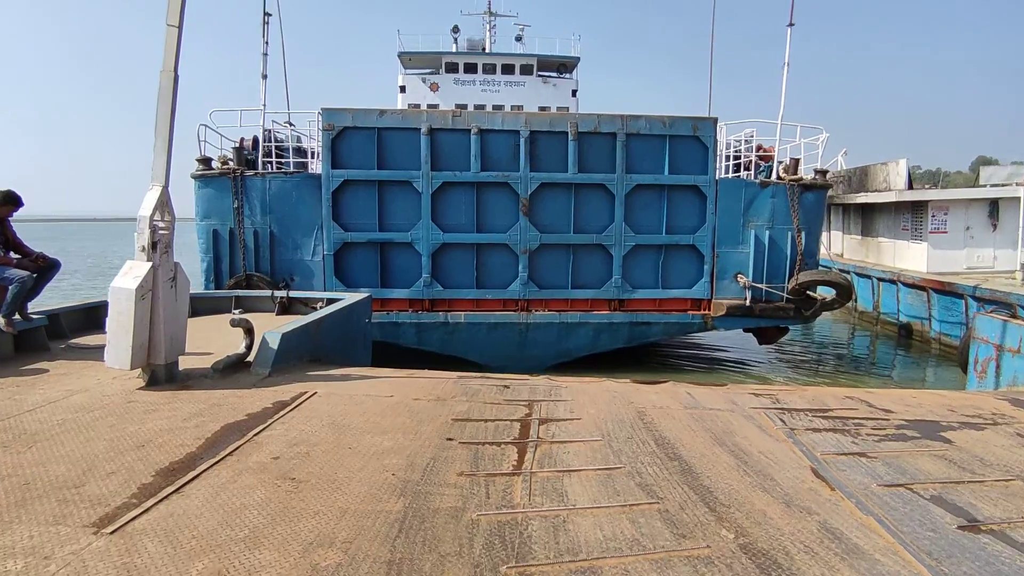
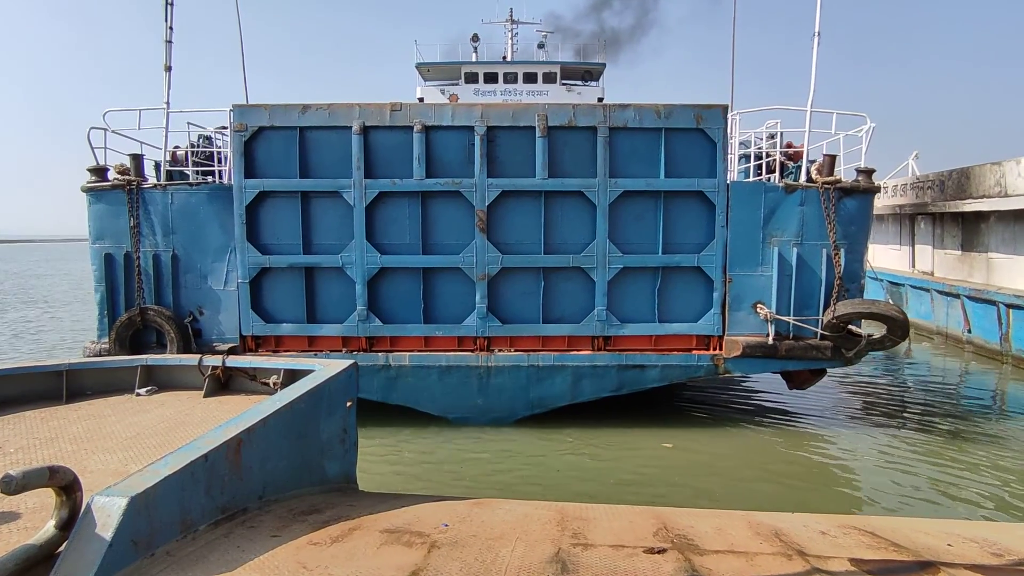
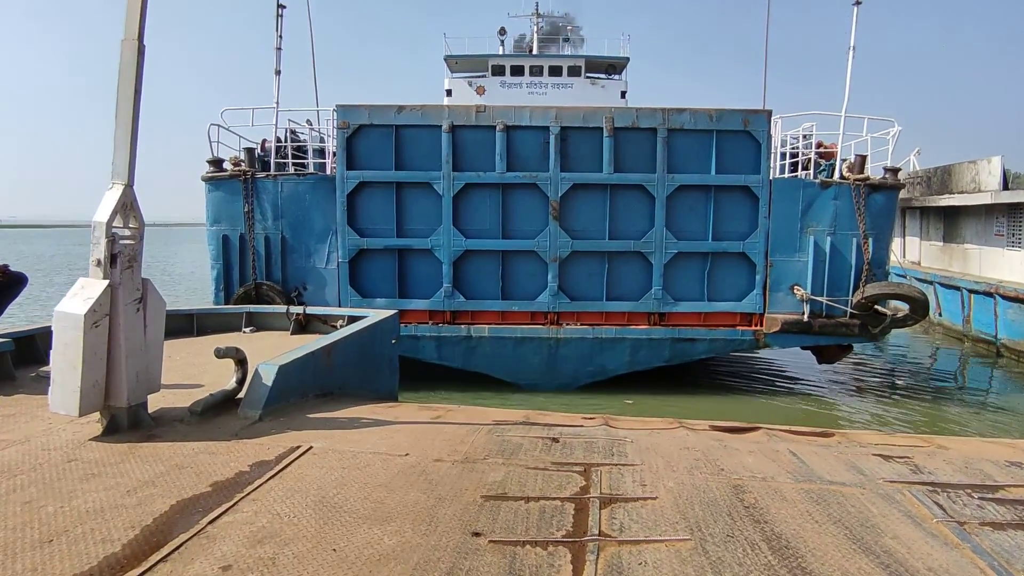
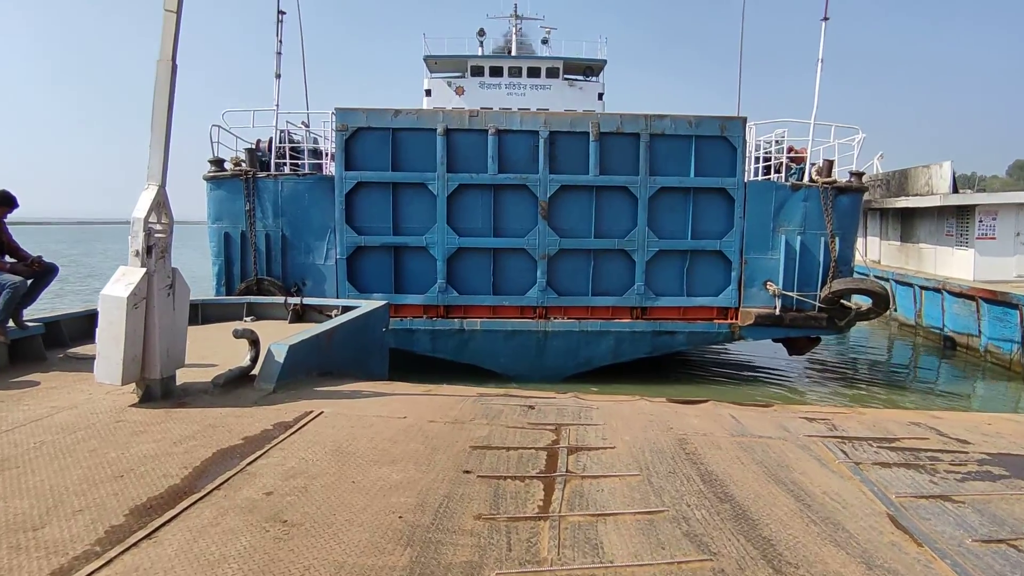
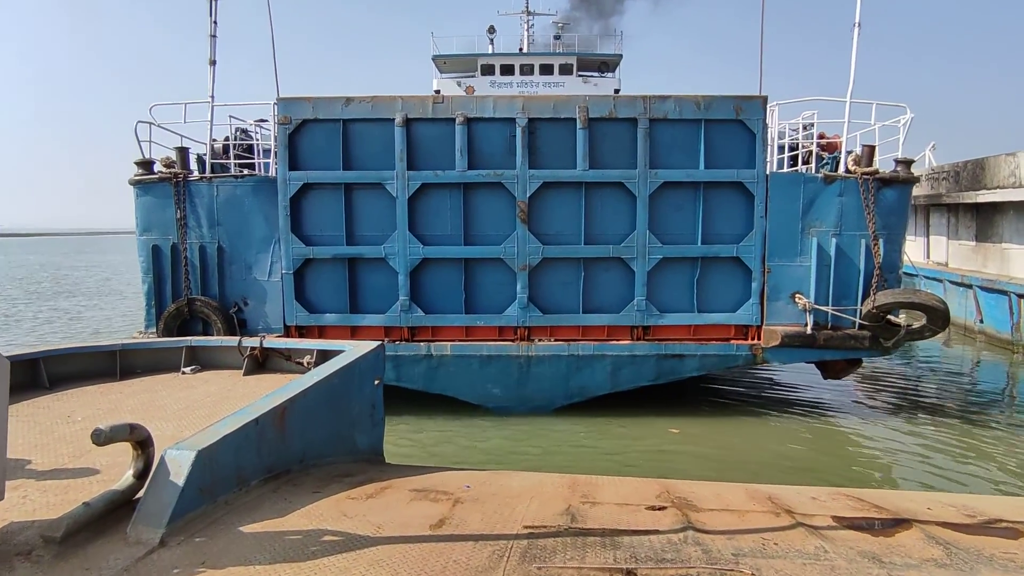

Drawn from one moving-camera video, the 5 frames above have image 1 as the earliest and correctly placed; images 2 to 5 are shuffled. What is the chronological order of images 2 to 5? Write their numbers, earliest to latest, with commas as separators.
4, 3, 5, 2
